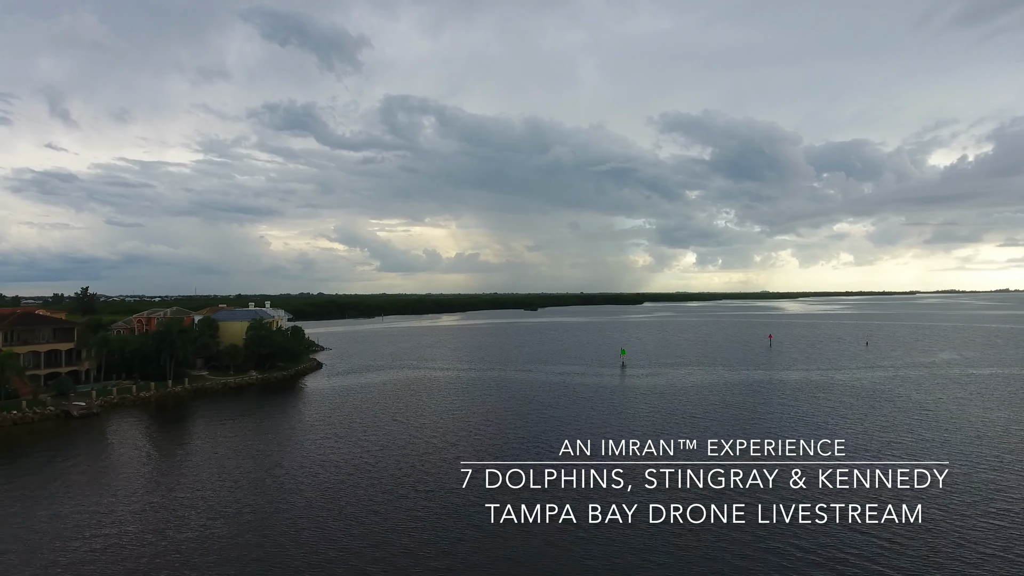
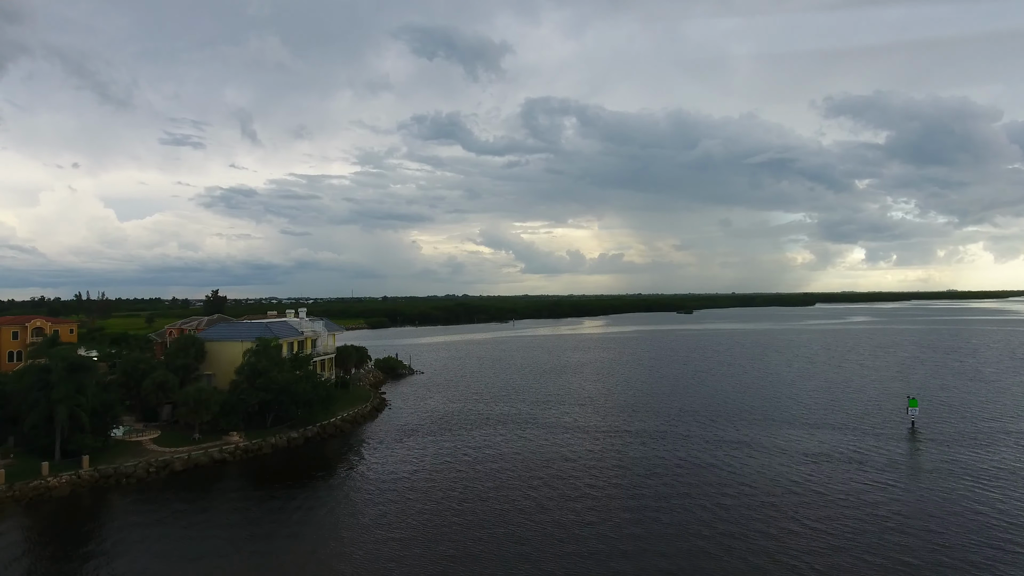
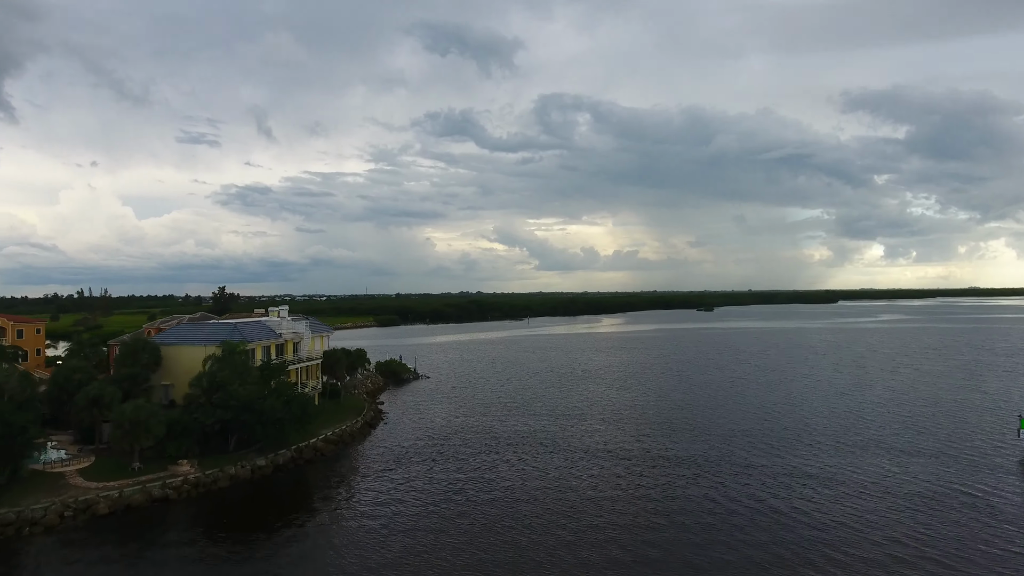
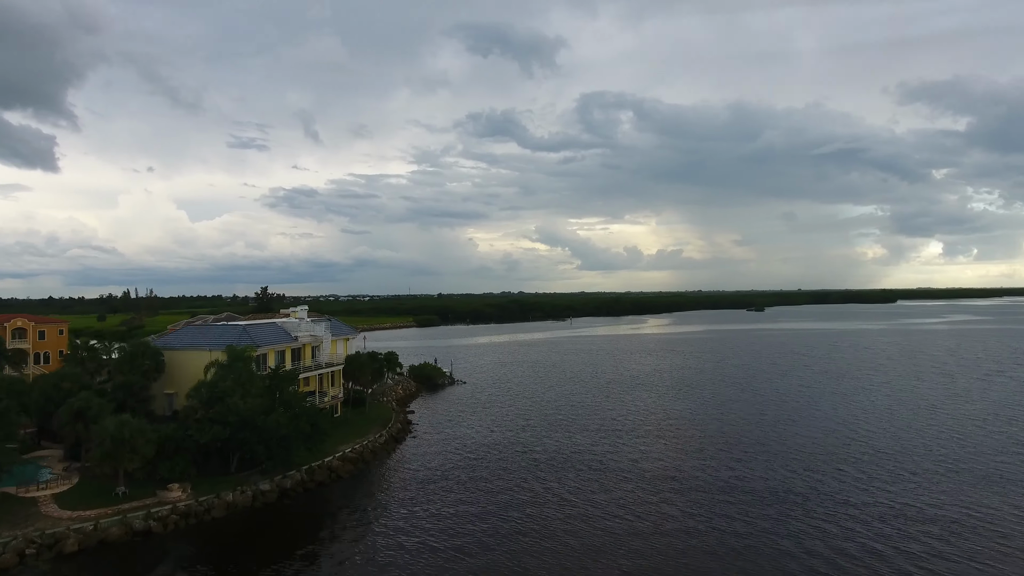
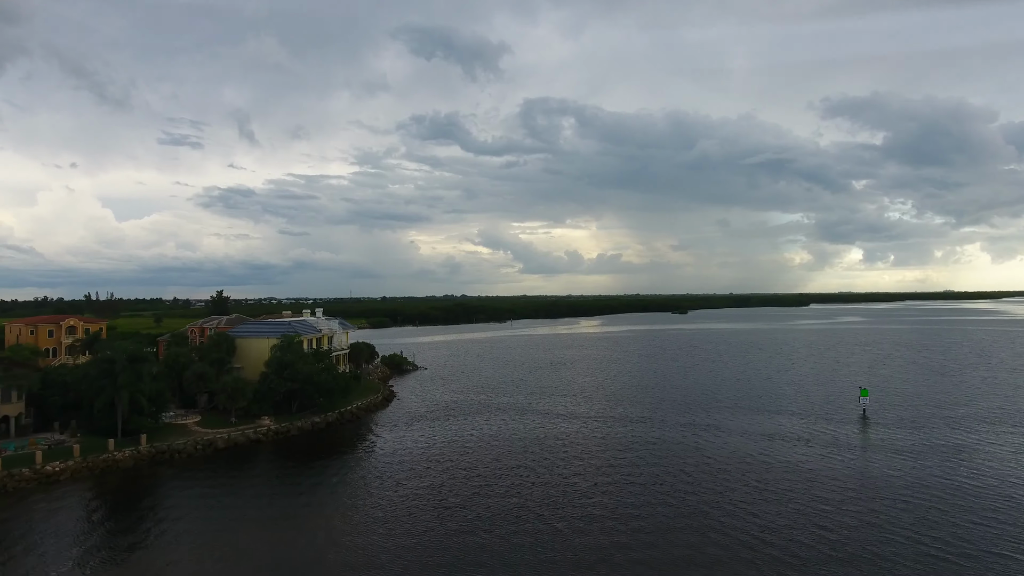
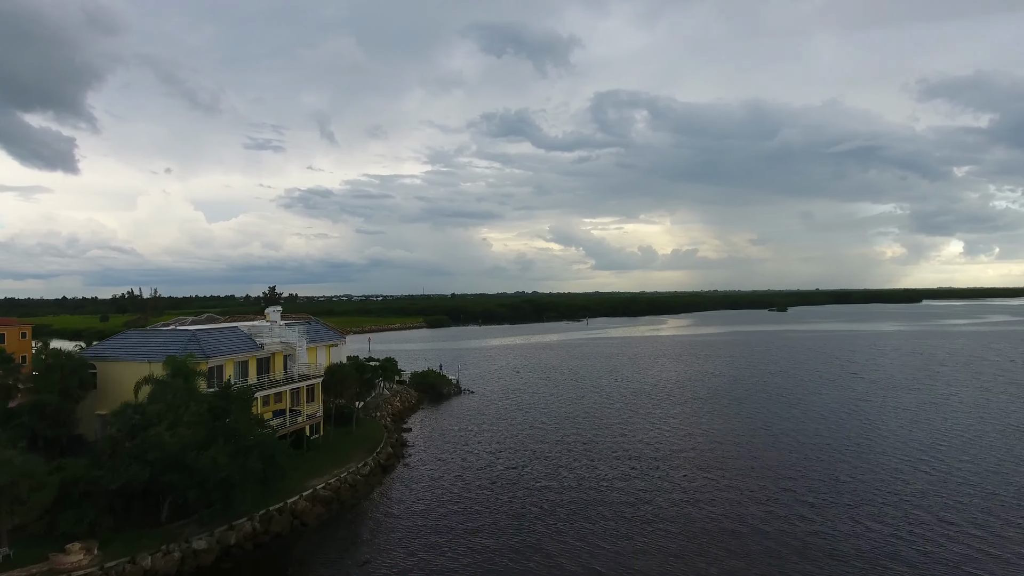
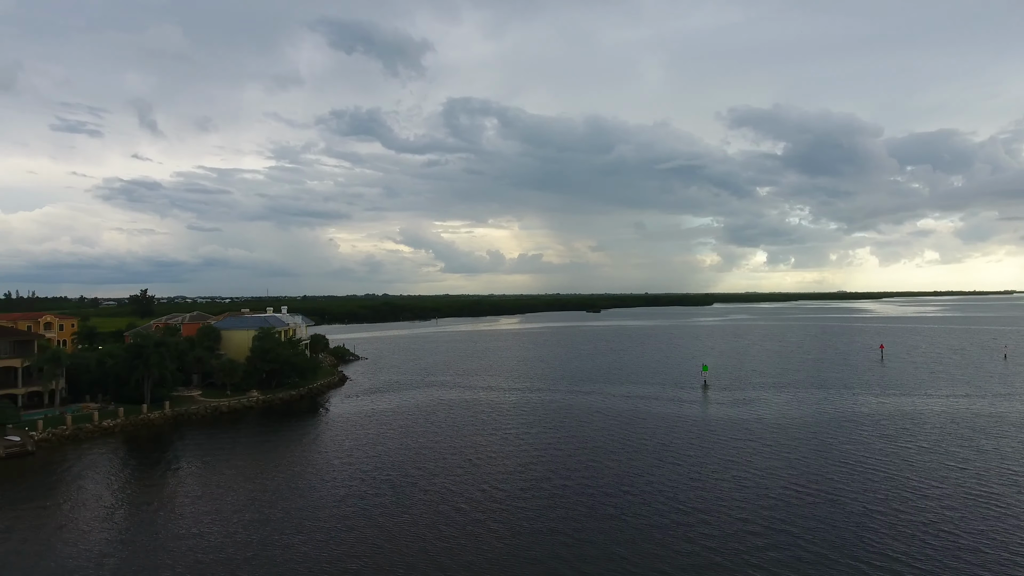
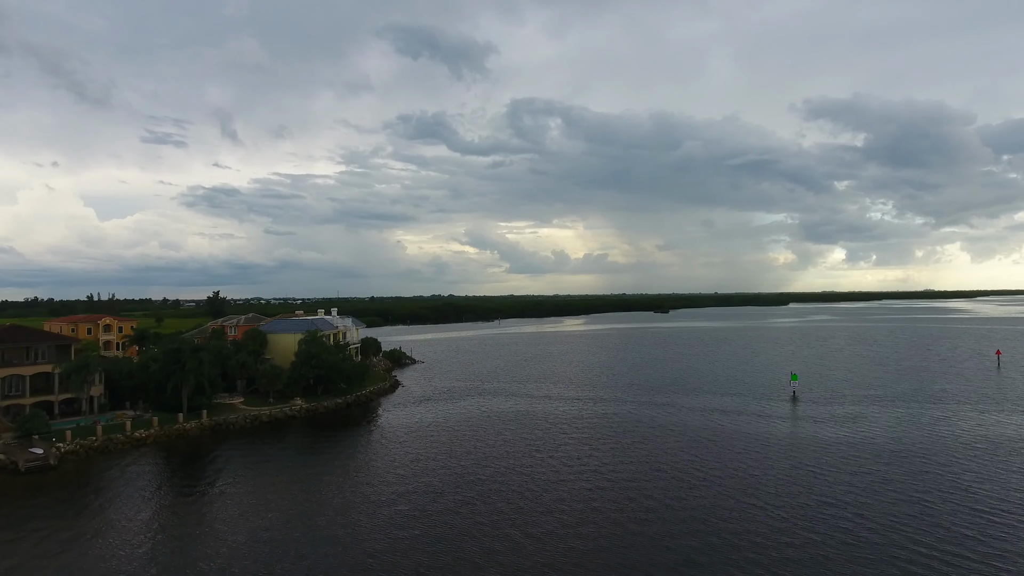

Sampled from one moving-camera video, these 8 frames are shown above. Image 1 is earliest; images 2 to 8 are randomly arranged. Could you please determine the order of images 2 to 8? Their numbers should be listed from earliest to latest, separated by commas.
7, 8, 5, 2, 3, 4, 6
